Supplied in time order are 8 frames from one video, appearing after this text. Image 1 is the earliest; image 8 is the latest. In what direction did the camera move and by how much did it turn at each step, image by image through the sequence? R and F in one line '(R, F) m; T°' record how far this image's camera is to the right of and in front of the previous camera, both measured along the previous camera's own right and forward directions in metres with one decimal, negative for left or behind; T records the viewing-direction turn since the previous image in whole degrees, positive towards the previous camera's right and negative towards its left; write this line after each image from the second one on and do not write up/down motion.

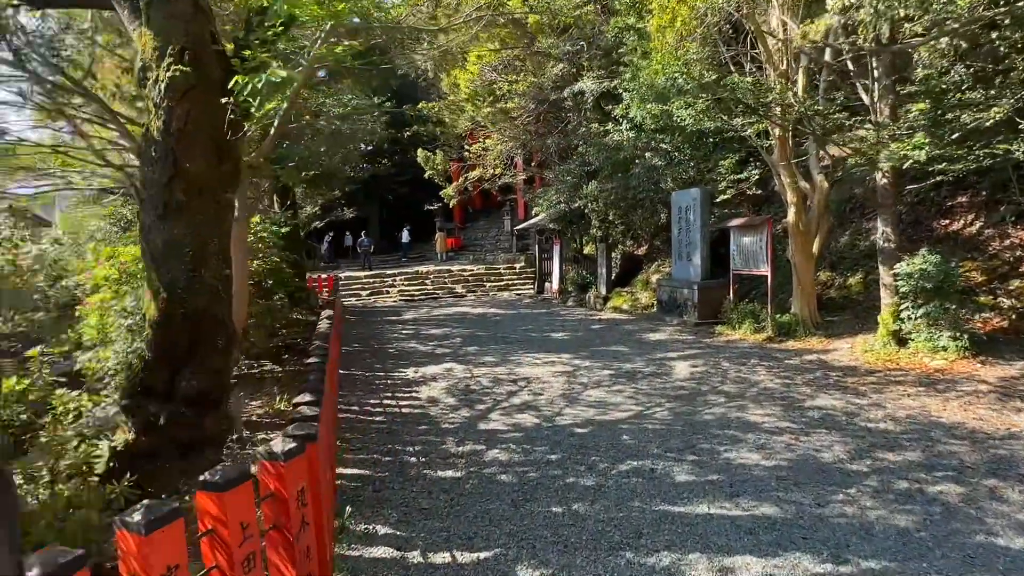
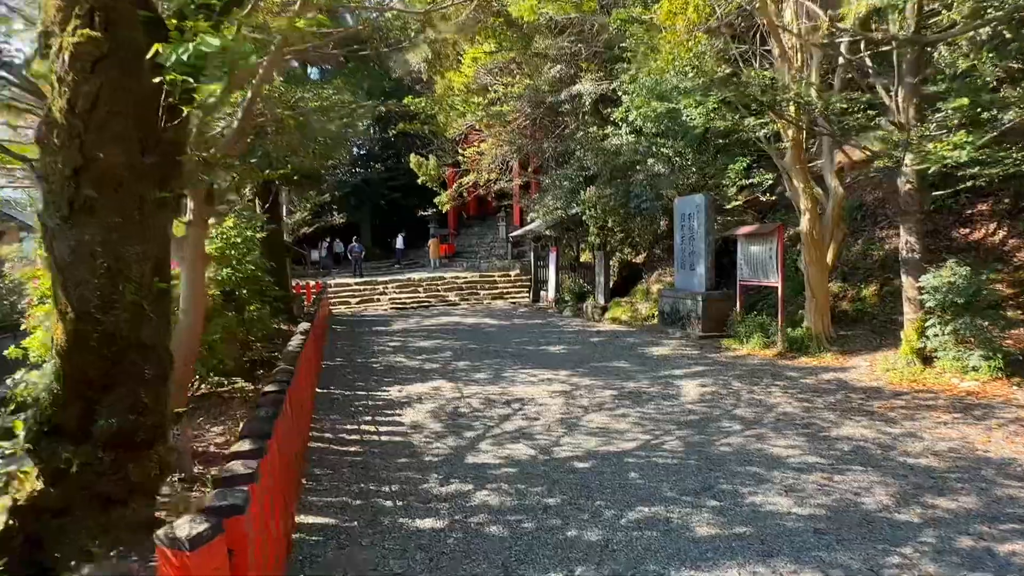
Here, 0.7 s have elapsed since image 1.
(0.0, +0.6) m; 0°
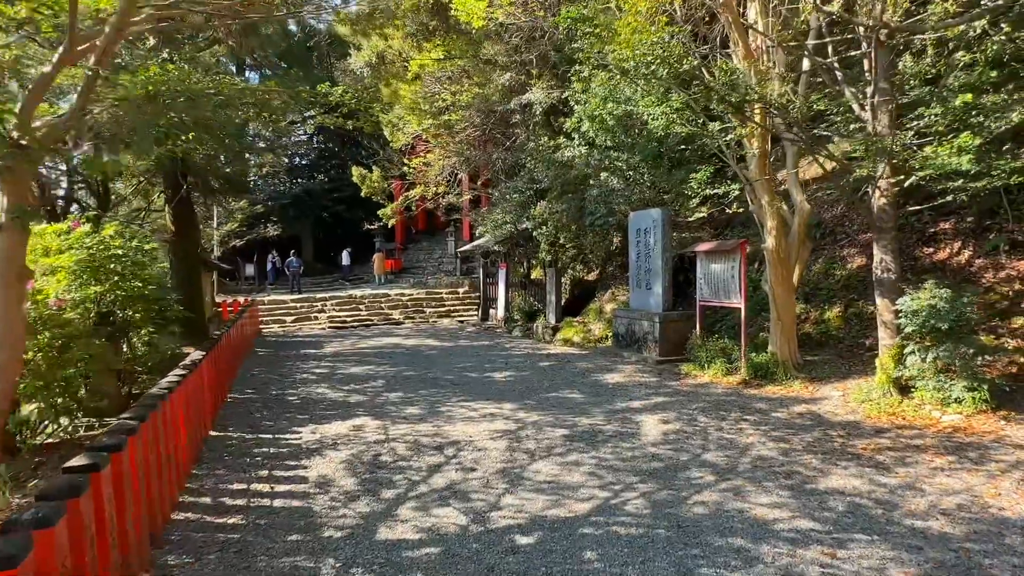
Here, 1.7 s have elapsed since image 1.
(+0.2, +0.9) m; +5°
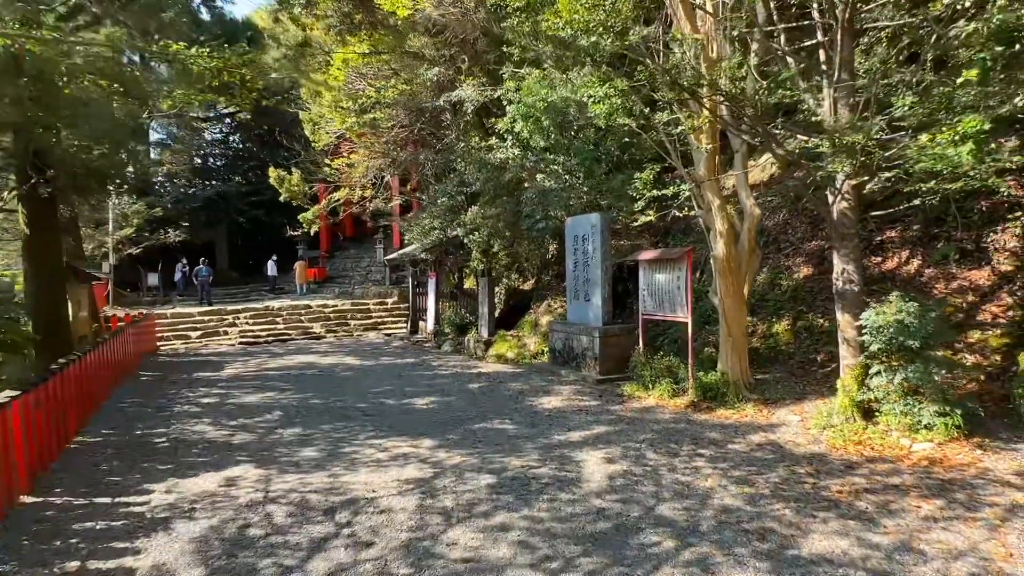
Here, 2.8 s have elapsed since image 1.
(+0.2, +1.0) m; +6°
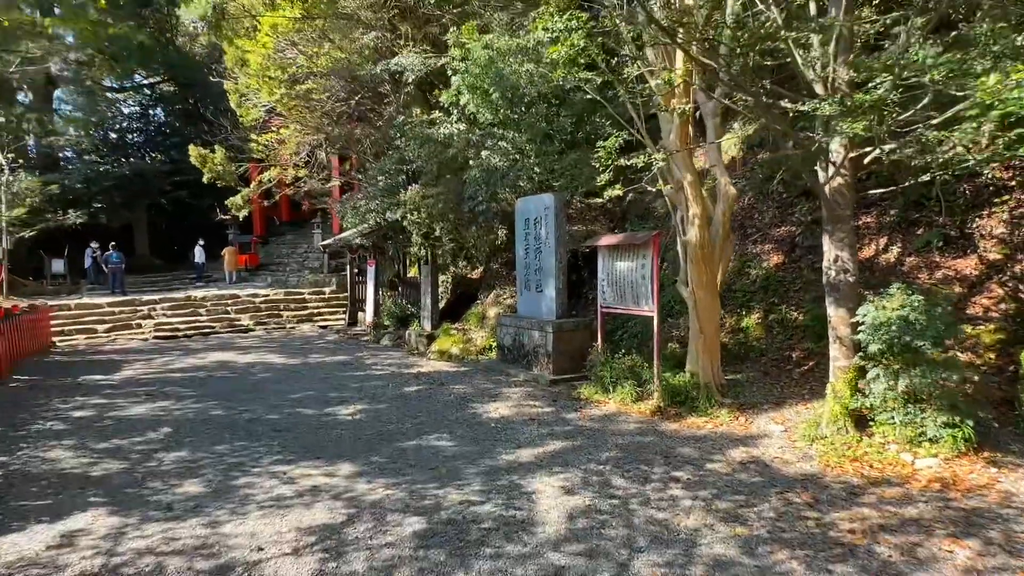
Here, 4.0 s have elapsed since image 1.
(+0.1, +1.0) m; +5°
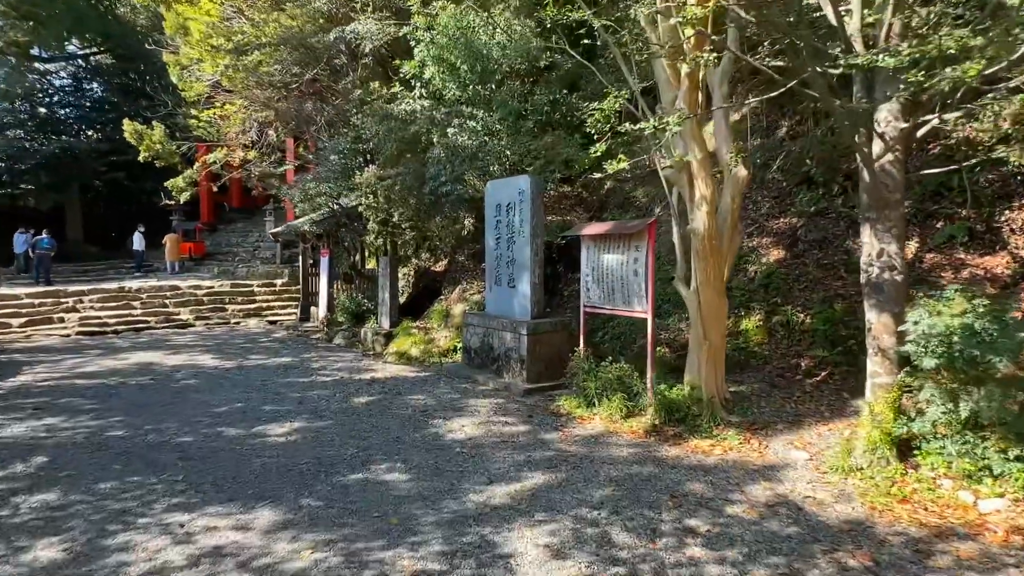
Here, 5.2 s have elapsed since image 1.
(0.0, +1.0) m; +3°
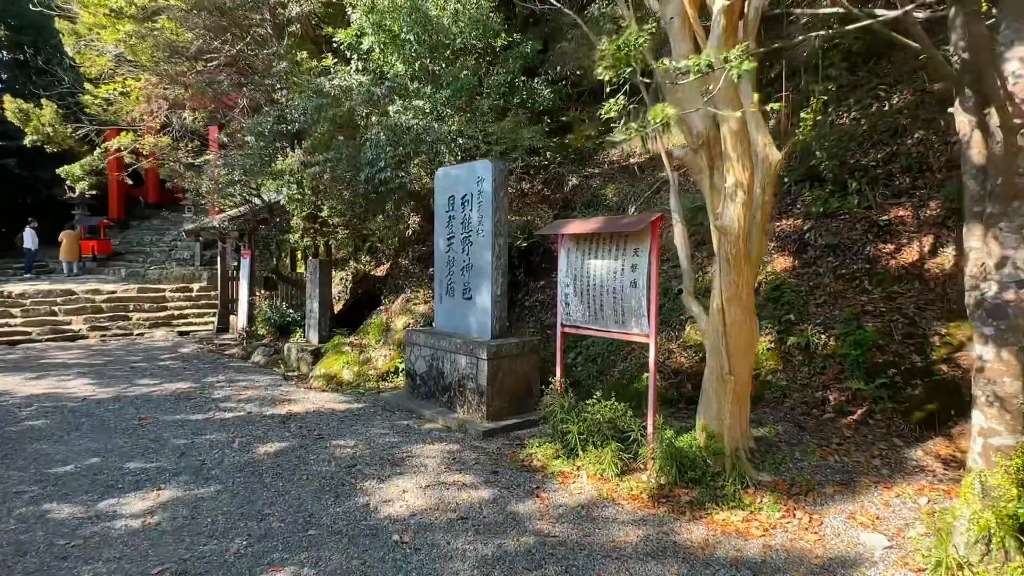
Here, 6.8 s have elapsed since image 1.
(-0.1, +1.4) m; +5°
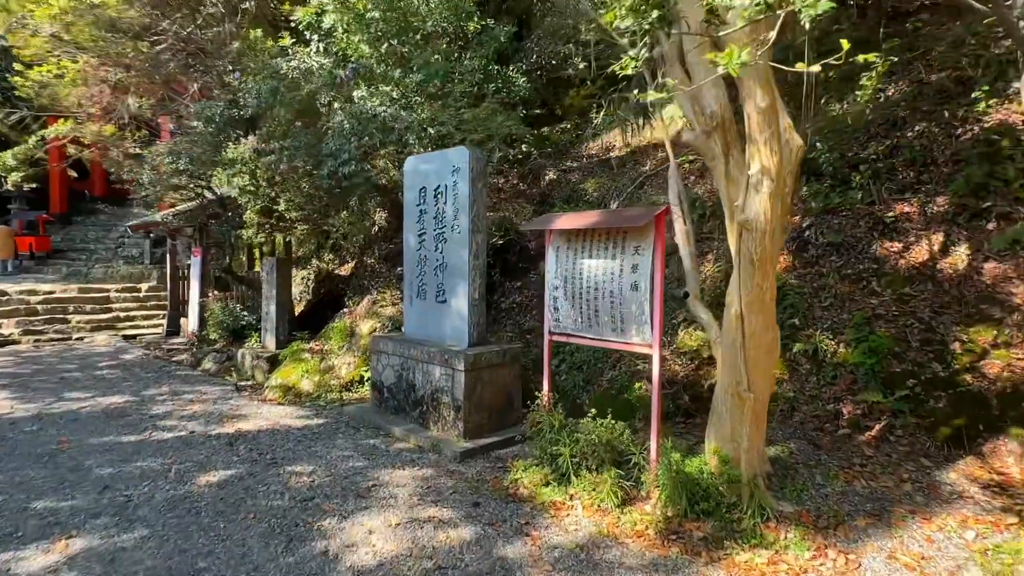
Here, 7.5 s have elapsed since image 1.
(-0.1, +0.6) m; +3°
